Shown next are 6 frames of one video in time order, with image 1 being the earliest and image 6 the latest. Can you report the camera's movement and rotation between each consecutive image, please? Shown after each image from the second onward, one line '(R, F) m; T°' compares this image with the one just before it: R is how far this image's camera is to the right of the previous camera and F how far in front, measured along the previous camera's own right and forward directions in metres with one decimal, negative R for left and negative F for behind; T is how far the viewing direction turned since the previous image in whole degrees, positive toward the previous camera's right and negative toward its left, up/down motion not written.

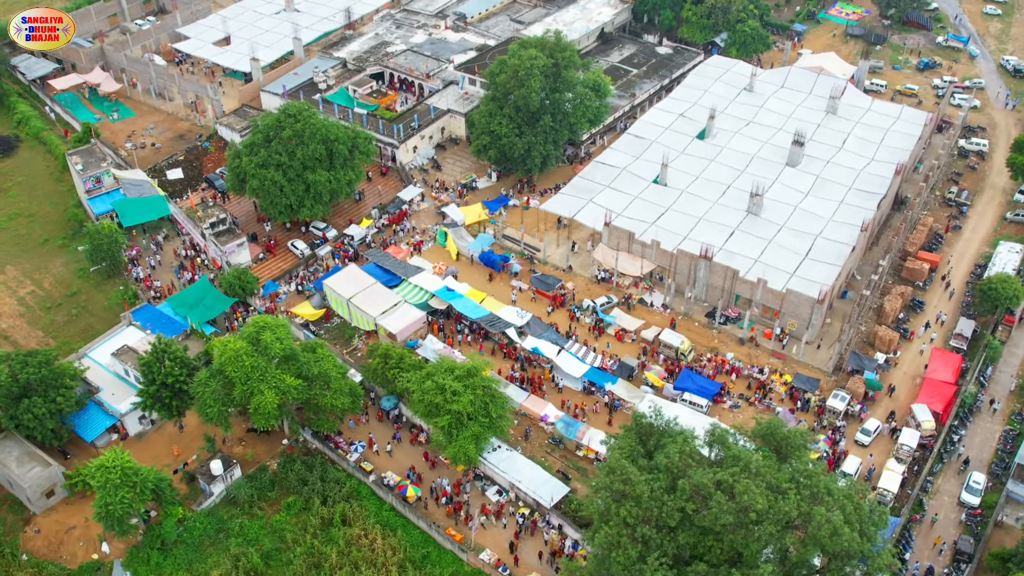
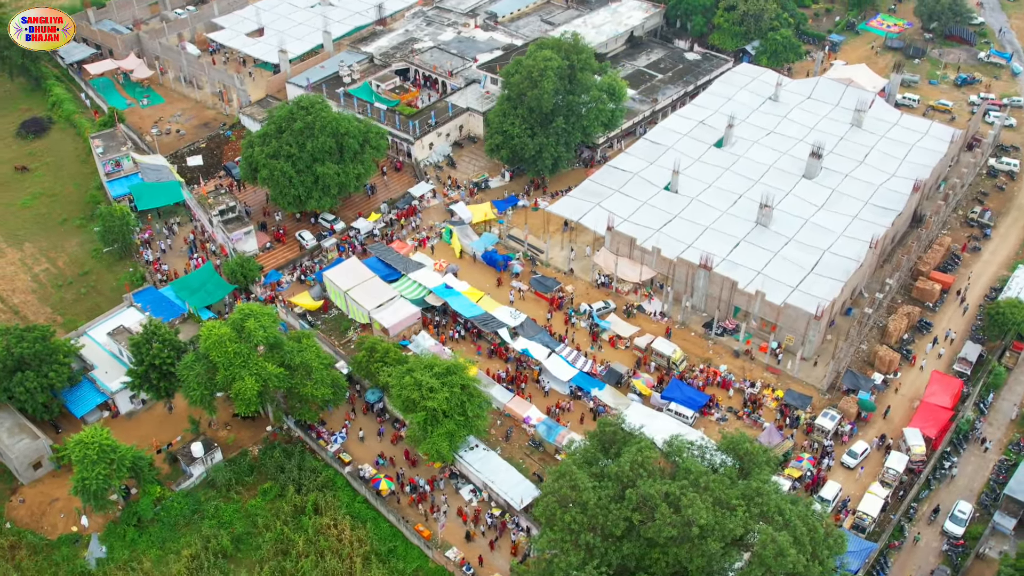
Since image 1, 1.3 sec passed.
(+4.1, +0.2) m; -3°
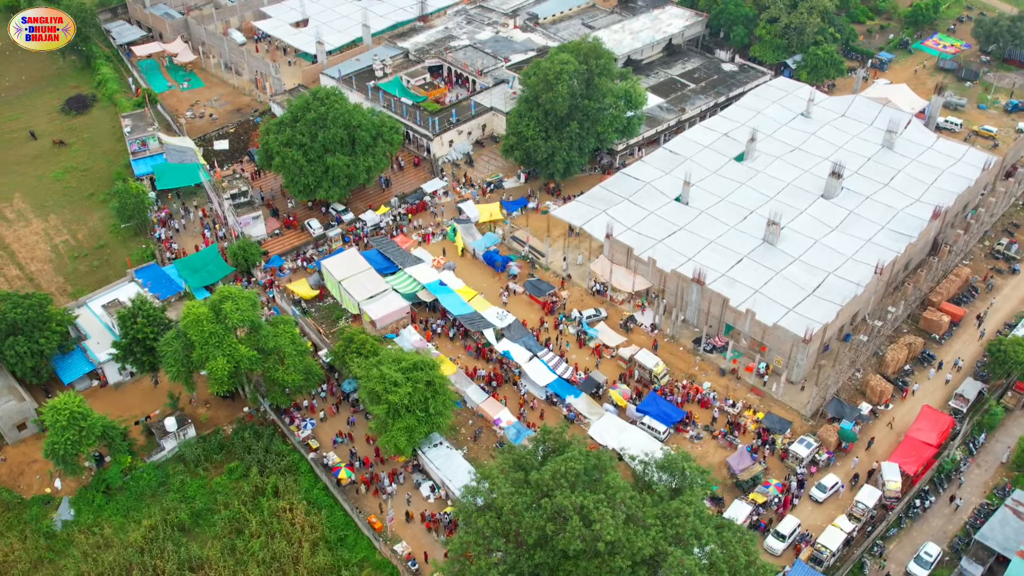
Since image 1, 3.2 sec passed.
(+6.0, +0.3) m; -5°
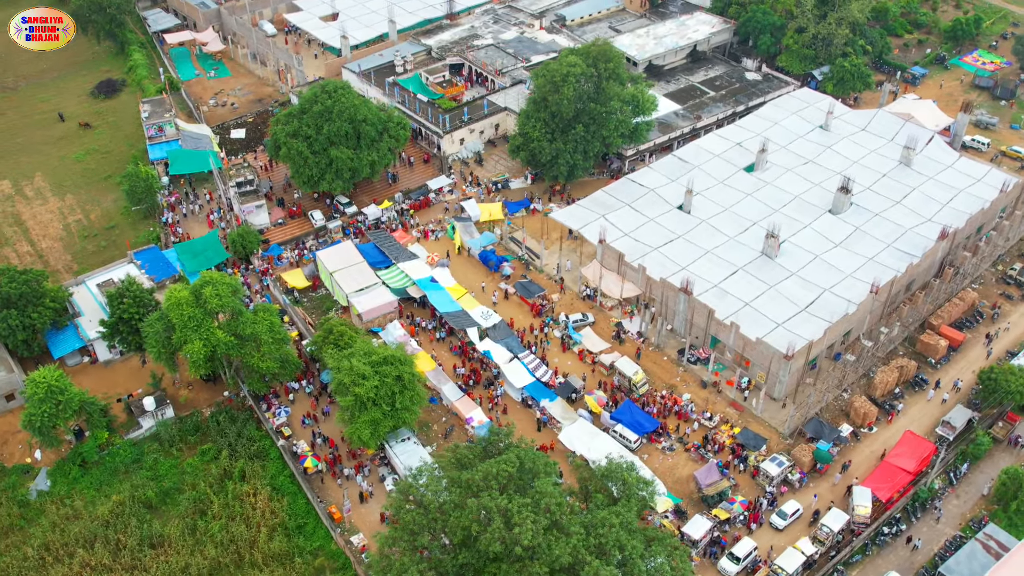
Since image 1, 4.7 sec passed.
(+4.9, +0.2) m; -4°
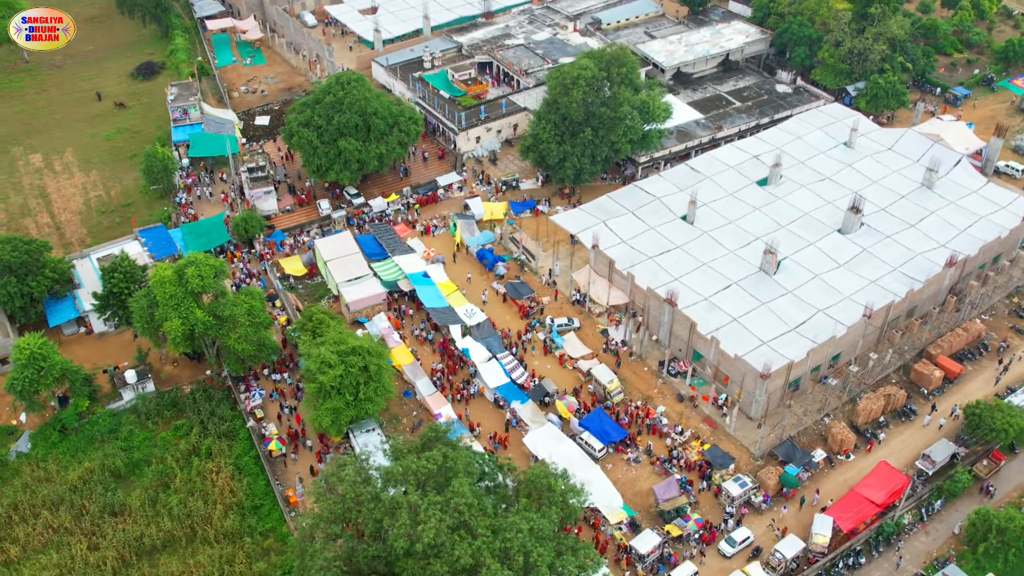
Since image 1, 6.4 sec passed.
(+5.9, +0.3) m; -5°
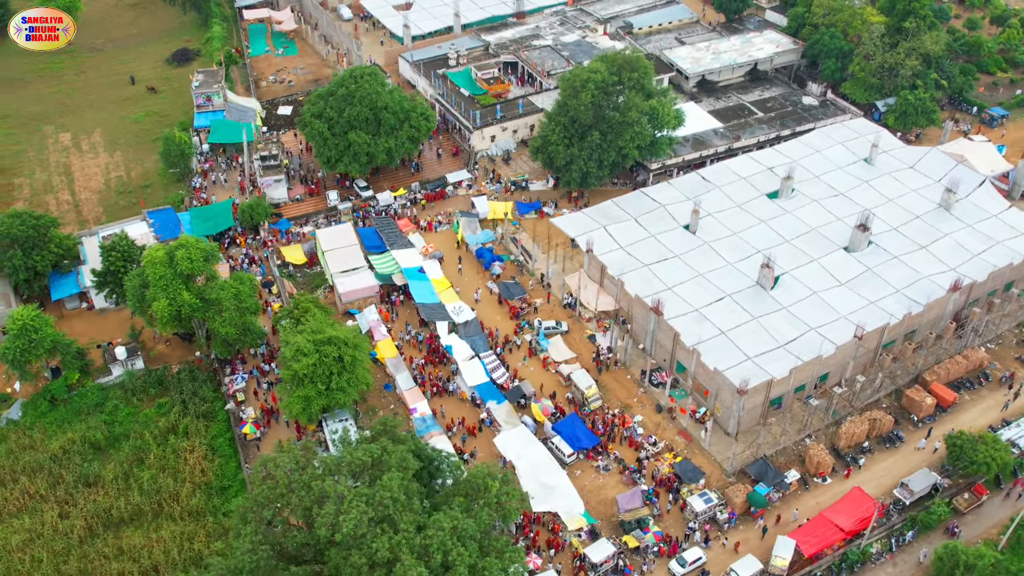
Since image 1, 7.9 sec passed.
(+5.0, +0.2) m; -4°
